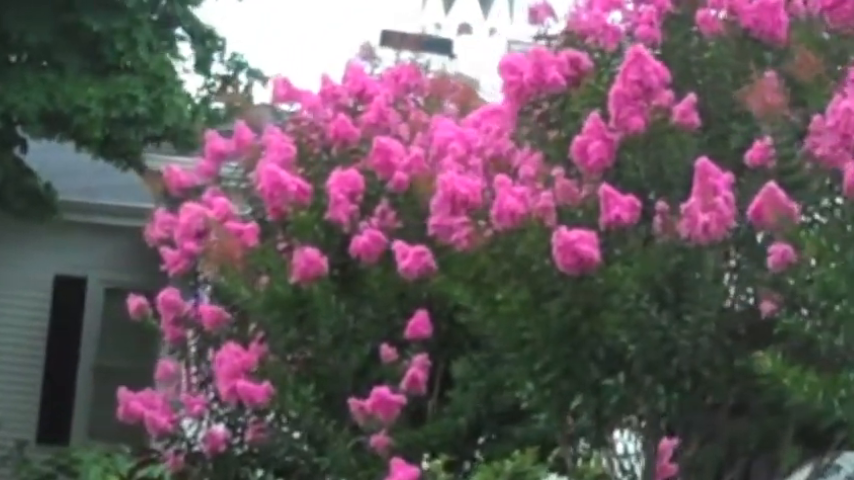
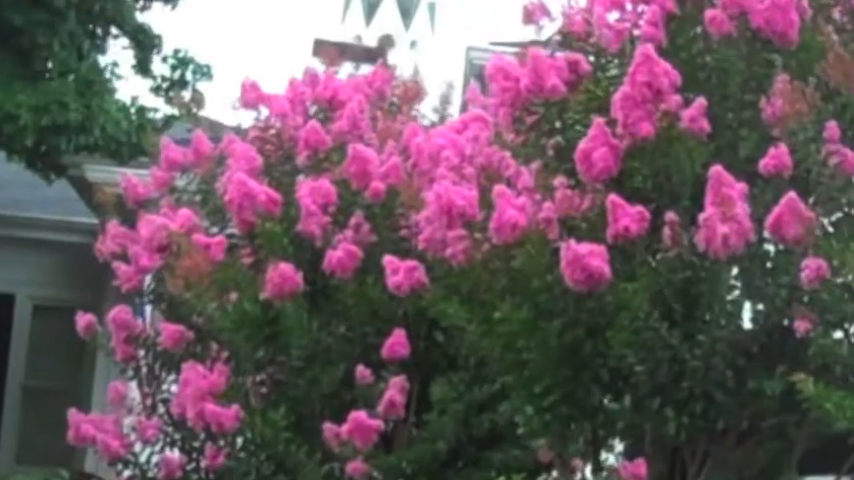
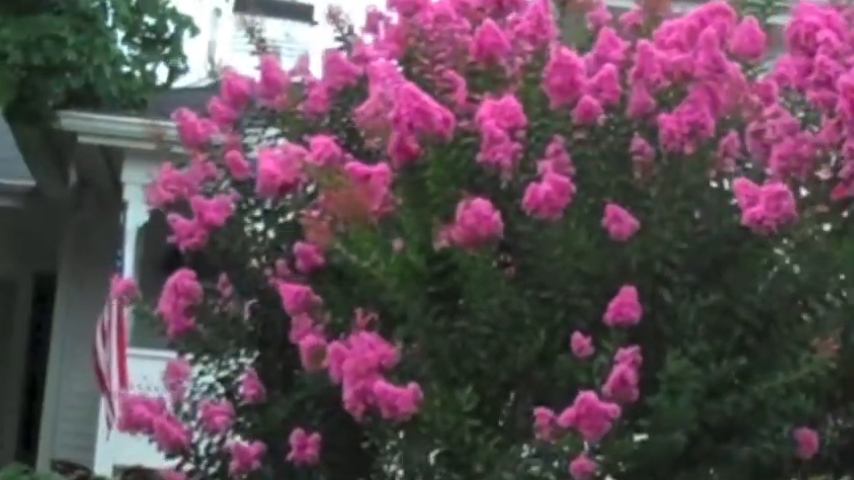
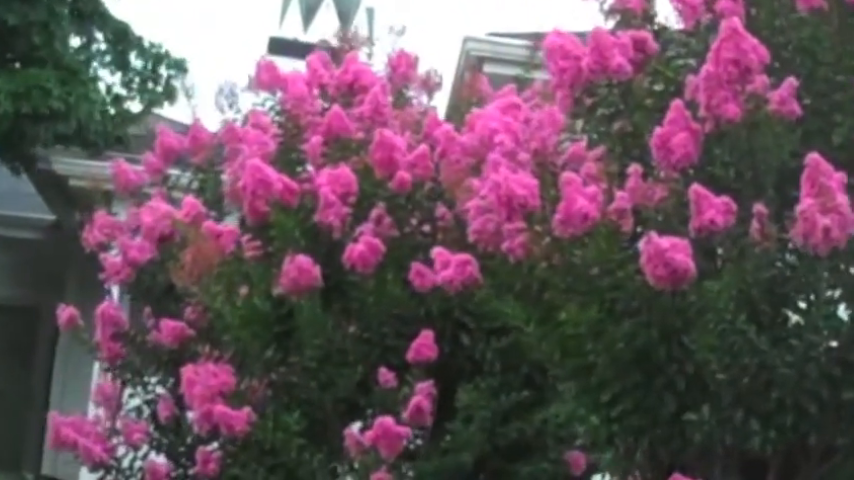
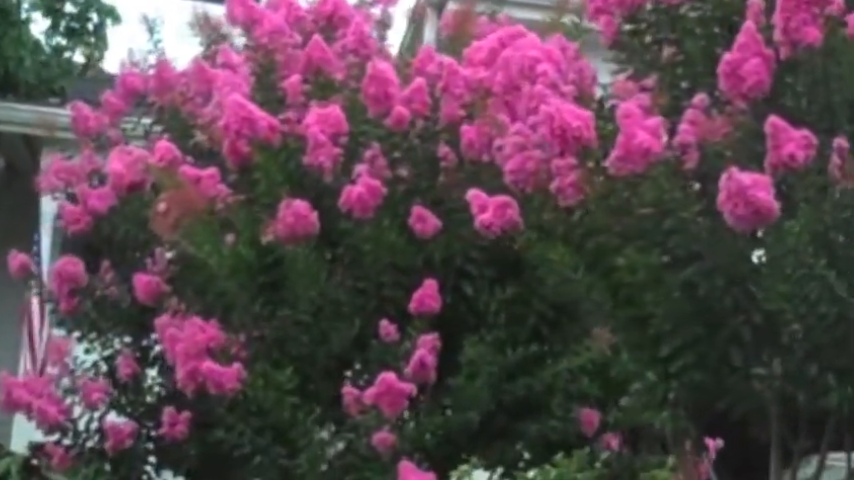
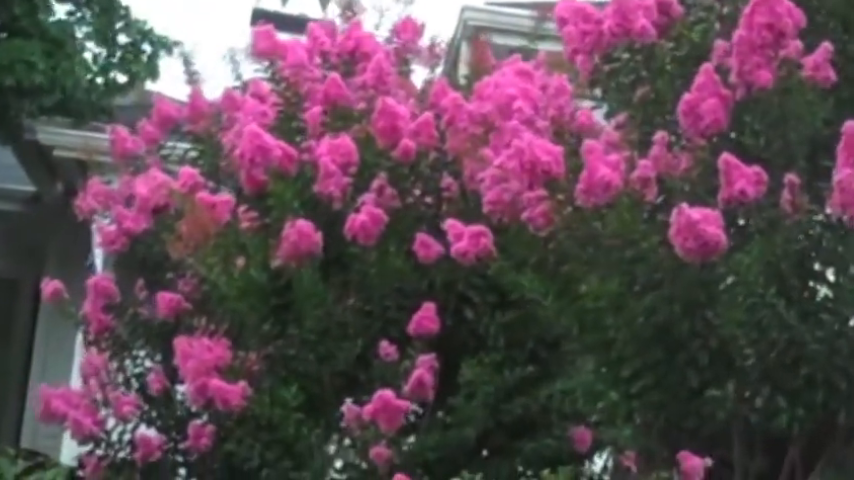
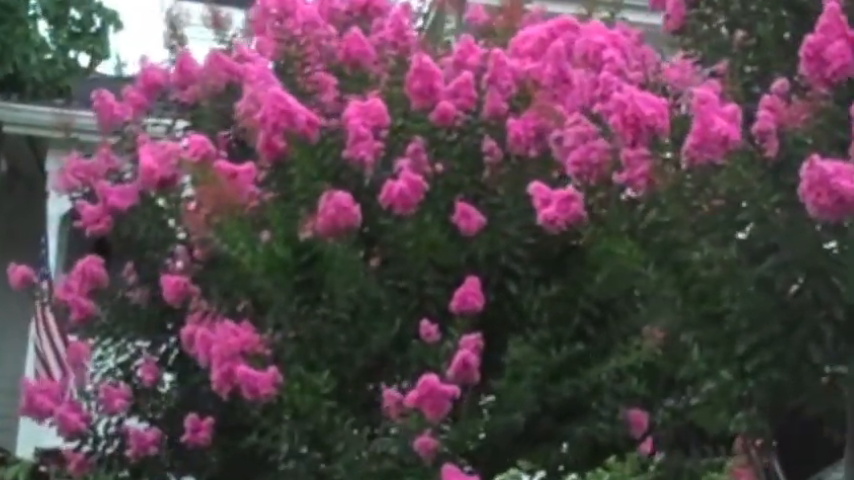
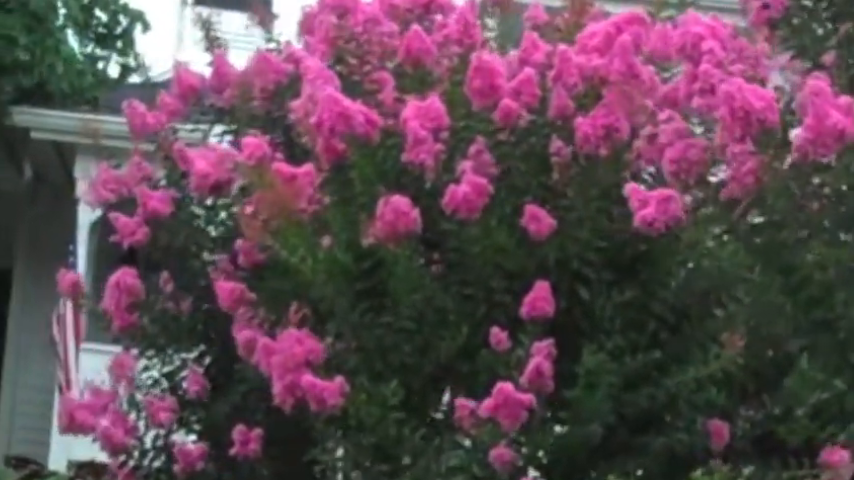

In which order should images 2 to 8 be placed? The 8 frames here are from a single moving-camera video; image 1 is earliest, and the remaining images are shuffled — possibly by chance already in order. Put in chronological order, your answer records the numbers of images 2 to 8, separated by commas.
2, 4, 6, 5, 7, 8, 3
